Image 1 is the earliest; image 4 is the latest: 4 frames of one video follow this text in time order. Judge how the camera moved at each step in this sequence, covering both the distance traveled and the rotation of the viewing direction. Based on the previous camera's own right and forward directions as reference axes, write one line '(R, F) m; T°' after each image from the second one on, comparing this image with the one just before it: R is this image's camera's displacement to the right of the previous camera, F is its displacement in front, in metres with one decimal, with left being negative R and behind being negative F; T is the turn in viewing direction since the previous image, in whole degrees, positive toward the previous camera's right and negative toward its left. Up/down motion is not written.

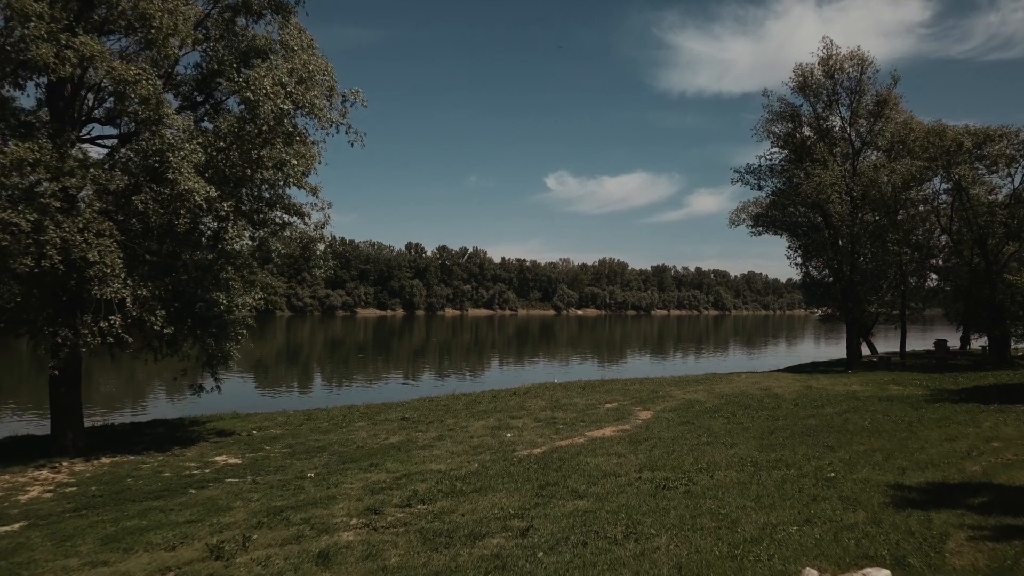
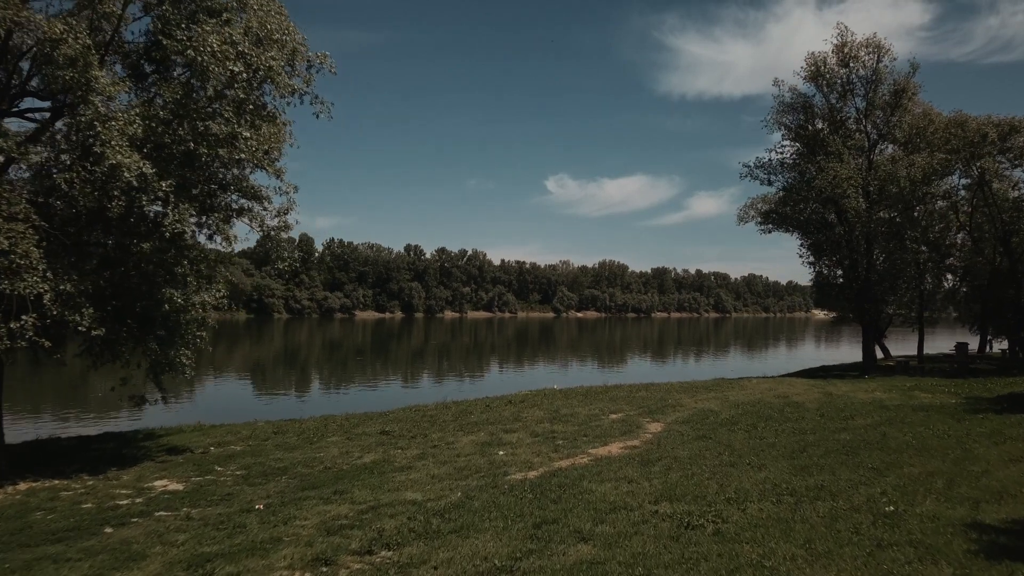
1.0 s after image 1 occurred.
(+0.2, +1.7) m; 0°
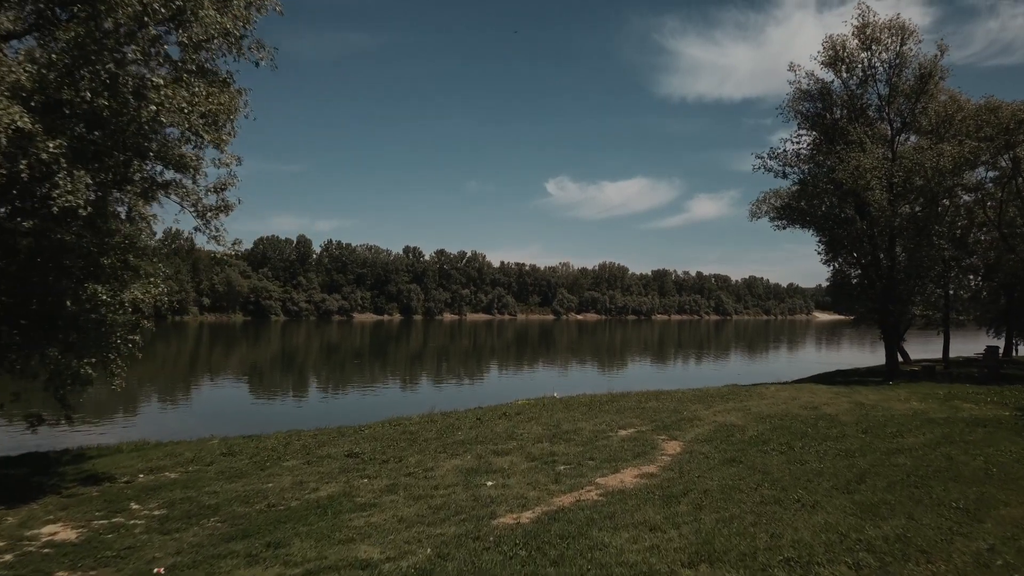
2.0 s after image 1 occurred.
(+0.2, +2.2) m; 0°
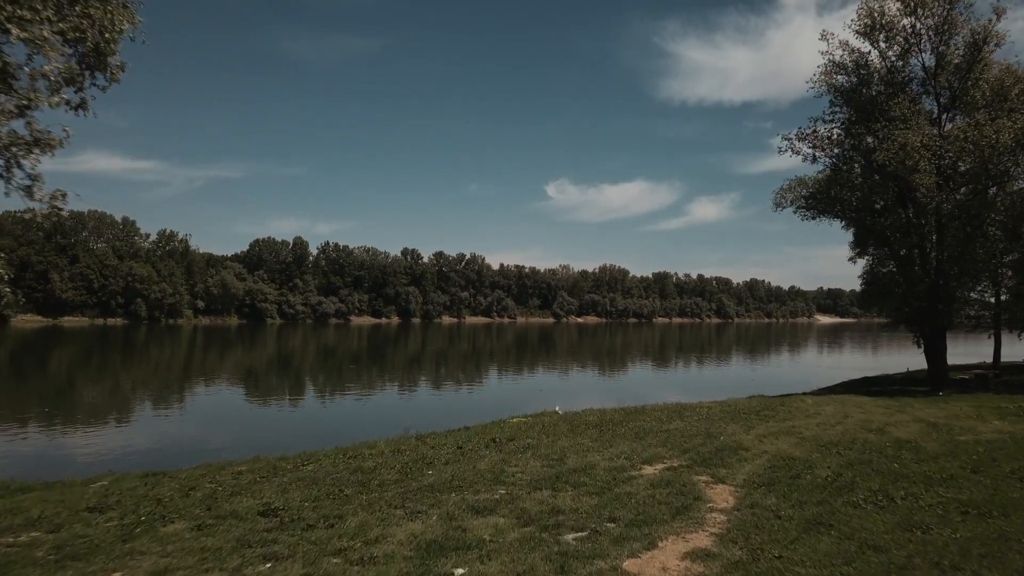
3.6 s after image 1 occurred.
(+0.2, +3.5) m; 0°
